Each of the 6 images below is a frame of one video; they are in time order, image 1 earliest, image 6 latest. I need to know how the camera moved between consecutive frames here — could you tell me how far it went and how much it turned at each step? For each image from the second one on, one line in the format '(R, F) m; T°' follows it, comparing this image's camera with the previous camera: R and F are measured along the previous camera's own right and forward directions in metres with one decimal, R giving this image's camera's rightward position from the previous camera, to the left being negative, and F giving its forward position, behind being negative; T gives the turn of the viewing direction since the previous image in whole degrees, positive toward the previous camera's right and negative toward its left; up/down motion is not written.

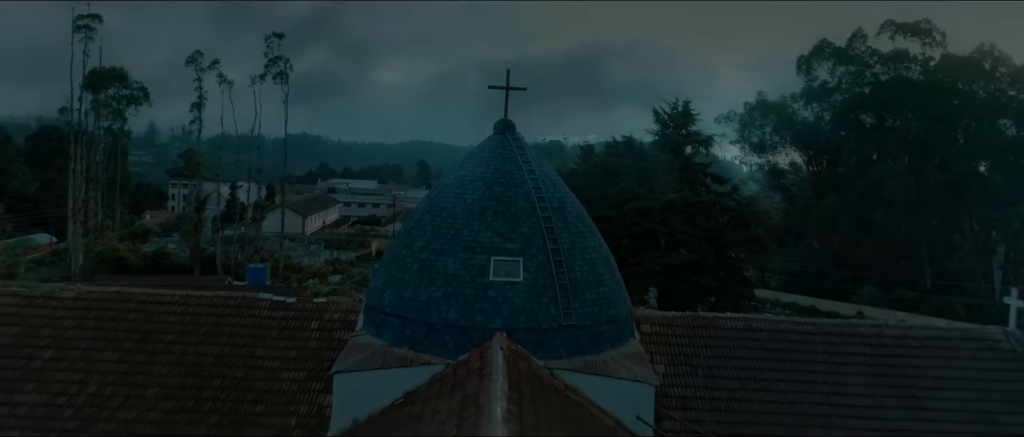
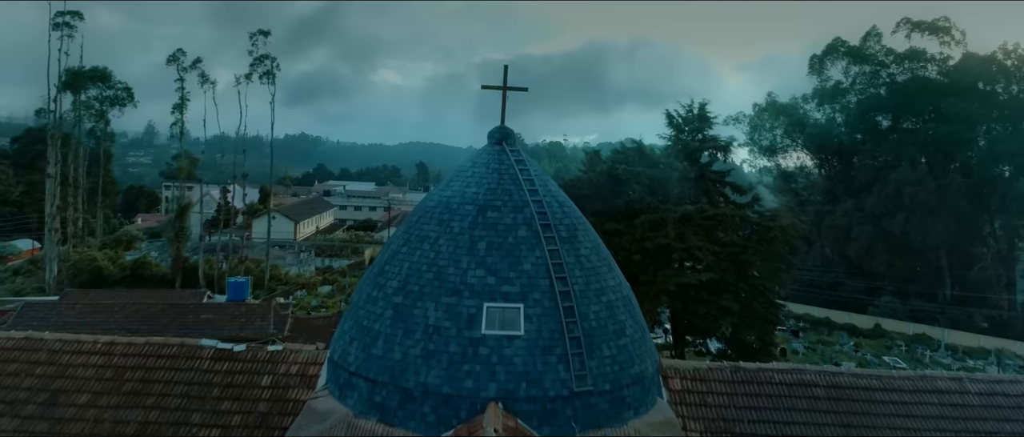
(0.0, +1.4) m; 0°
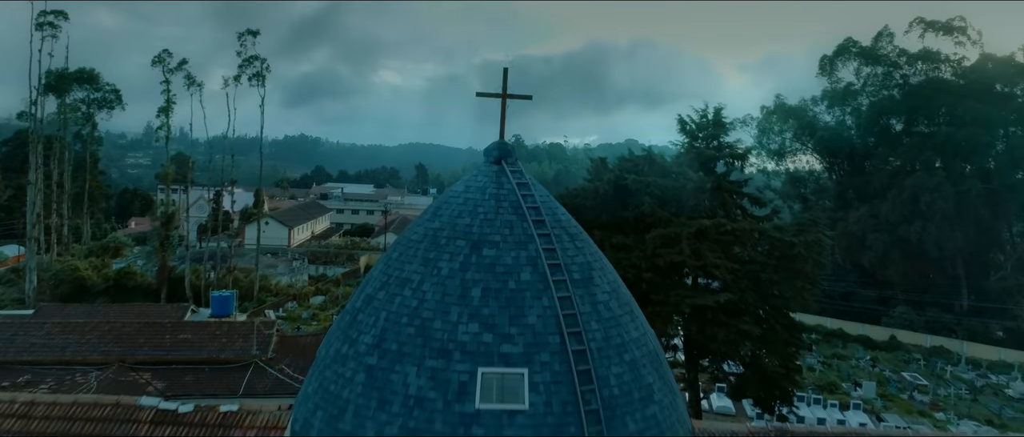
(0.0, +1.0) m; 0°
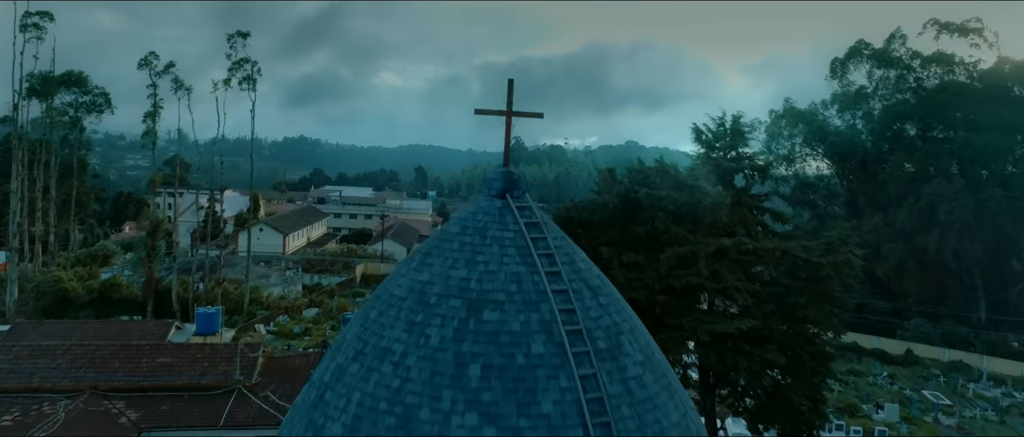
(0.0, +1.0) m; 0°
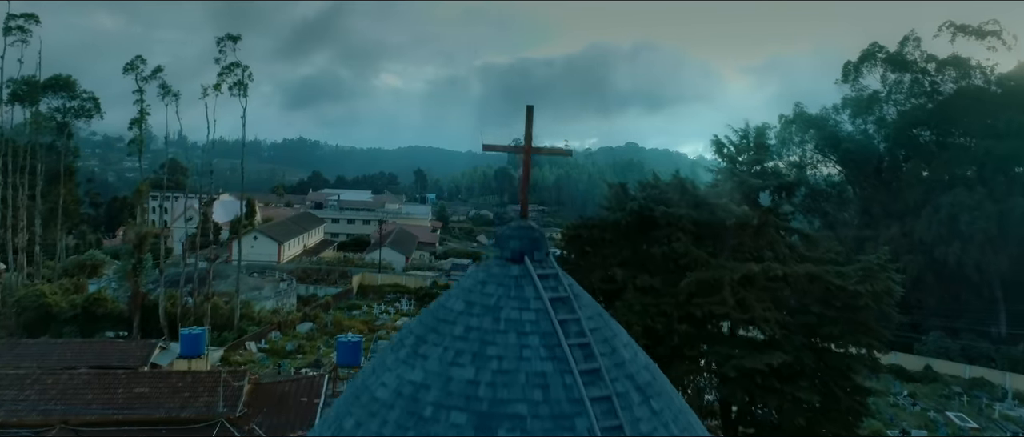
(-0.1, +1.0) m; 0°
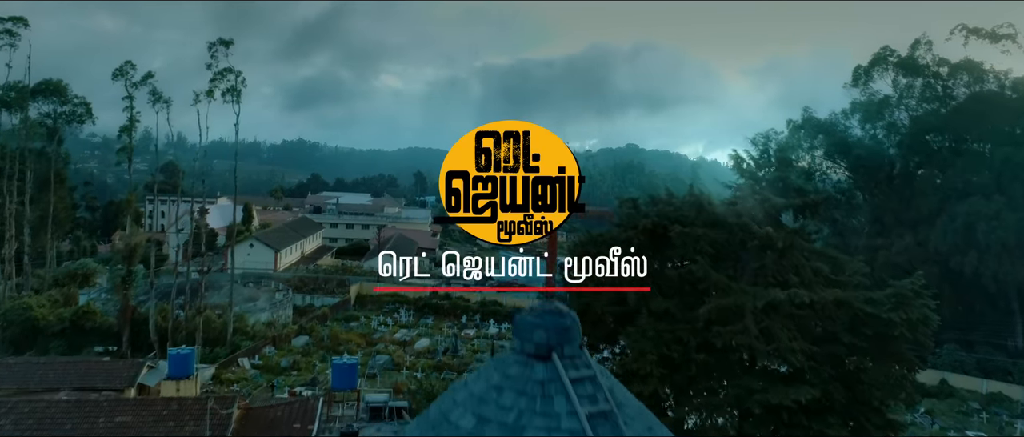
(-0.1, +0.7) m; 0°
